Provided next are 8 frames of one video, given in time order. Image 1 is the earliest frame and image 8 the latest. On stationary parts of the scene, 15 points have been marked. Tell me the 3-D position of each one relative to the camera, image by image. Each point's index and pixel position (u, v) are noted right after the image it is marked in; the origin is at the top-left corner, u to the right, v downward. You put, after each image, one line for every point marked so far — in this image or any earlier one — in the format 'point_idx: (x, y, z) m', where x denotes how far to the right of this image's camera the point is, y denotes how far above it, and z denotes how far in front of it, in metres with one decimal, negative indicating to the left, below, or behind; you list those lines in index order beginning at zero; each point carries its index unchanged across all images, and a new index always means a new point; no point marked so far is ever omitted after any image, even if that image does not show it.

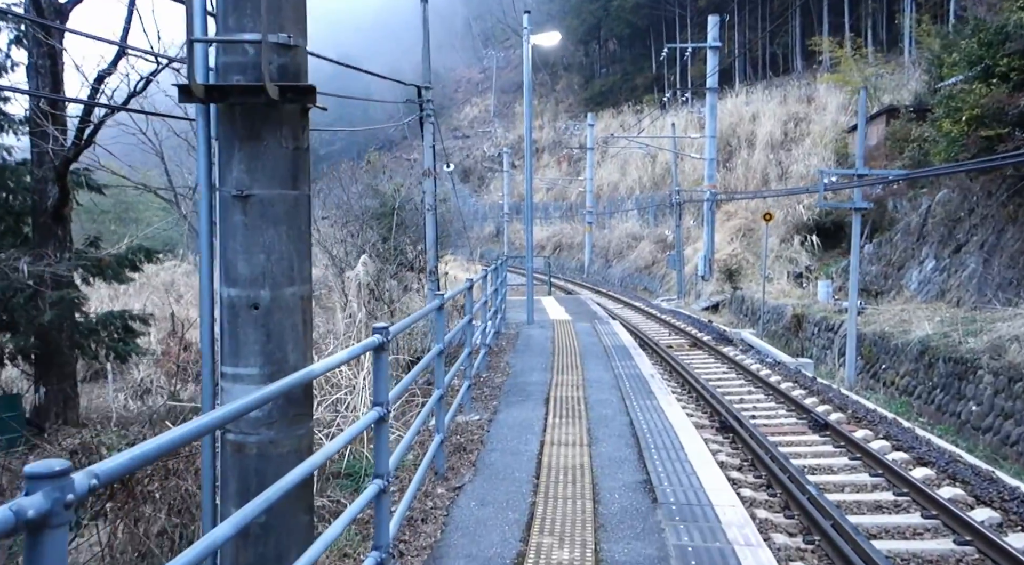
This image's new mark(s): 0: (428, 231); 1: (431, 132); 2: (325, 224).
0: (-0.9, +0.6, +9.3) m
1: (-0.9, +1.6, +9.3) m
2: (-3.7, +1.2, +17.0) m
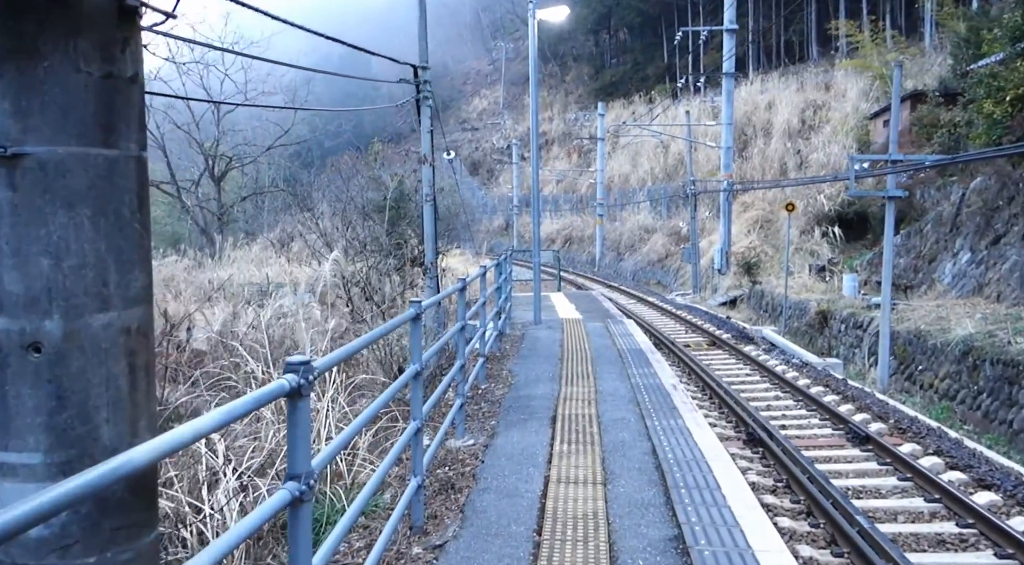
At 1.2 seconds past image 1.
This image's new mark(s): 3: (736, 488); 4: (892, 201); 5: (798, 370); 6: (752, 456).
0: (-0.9, +0.6, +8.6) m
1: (-0.8, +1.7, +8.5) m
2: (-3.6, +1.3, +16.3) m
3: (+1.0, -0.9, +3.8) m
4: (+4.6, +1.0, +10.3) m
5: (+3.2, -1.0, +9.6) m
6: (+1.8, -1.3, +6.3) m
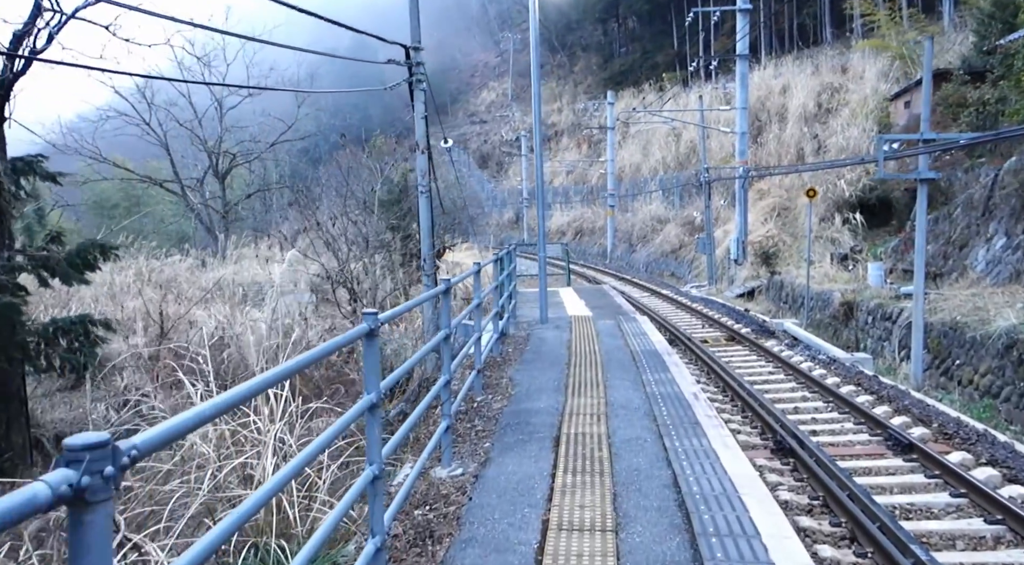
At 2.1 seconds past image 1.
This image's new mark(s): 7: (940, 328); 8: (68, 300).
0: (-0.8, +0.6, +8.0) m
1: (-0.8, +1.7, +7.9) m
2: (-3.5, +1.3, +15.8) m
3: (+1.0, -0.9, +3.2) m
4: (+4.6, +1.1, +9.7) m
5: (+3.3, -0.9, +8.9) m
6: (+1.8, -1.2, +5.7) m
7: (+4.7, -0.5, +9.5) m
8: (-6.4, -0.3, +12.4) m
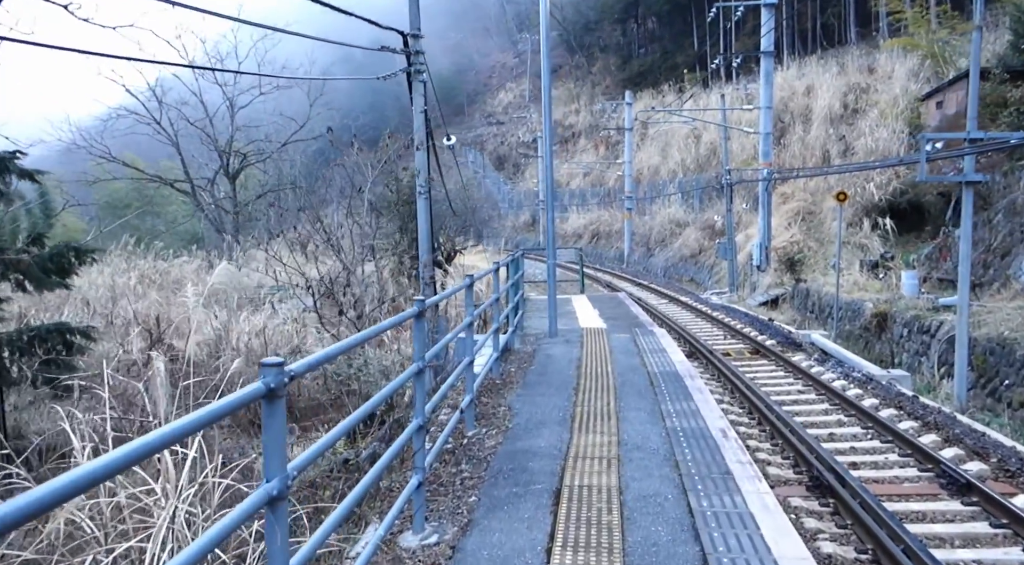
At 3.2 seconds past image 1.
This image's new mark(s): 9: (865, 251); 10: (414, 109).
0: (-0.8, +0.5, +7.3) m
1: (-0.8, +1.6, +7.3) m
2: (-3.2, +1.2, +15.2) m
3: (+0.9, -1.0, +2.5) m
4: (+4.7, +1.0, +8.9) m
5: (+3.3, -1.0, +8.2) m
6: (+1.8, -1.3, +4.9) m
7: (+4.8, -0.6, +8.7) m
8: (-6.3, -0.3, +11.9) m
9: (+6.3, +0.6, +15.2) m
10: (-0.8, +1.5, +7.3) m
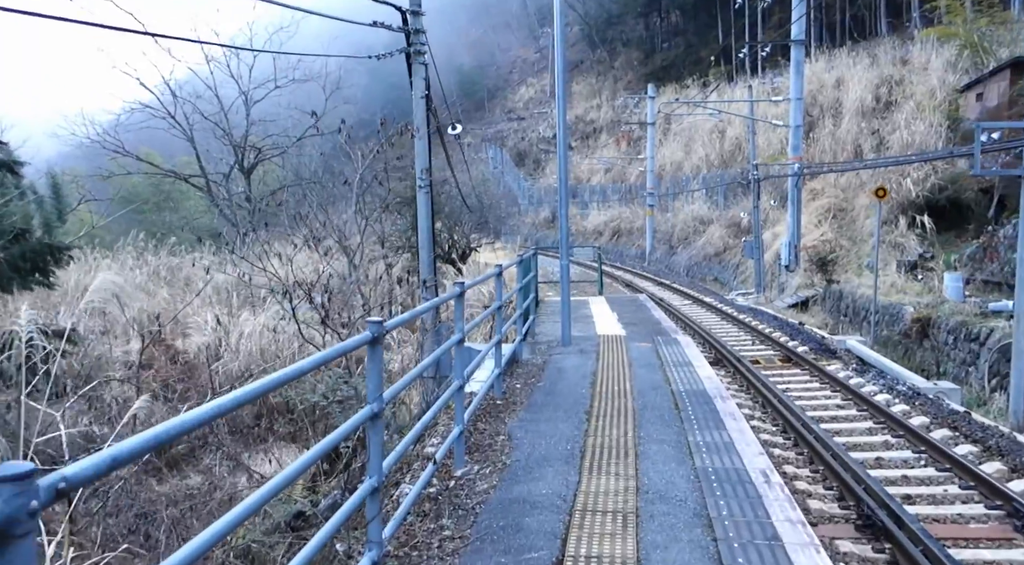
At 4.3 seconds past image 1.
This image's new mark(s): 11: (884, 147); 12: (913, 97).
0: (-0.7, +0.5, +6.7) m
1: (-0.7, +1.6, +6.6) m
2: (-3.0, +1.3, +14.5) m
3: (+0.9, -1.0, +1.8) m
4: (+4.8, +1.0, +8.1) m
5: (+3.4, -1.0, +7.4) m
6: (+1.8, -1.4, +4.2) m
7: (+4.9, -0.7, +7.9) m
8: (-6.1, -0.3, +11.4) m
9: (+6.5, +0.5, +14.3) m
10: (-0.8, +1.5, +6.6) m
11: (+8.4, +3.1, +19.3) m
12: (+9.2, +4.3, +19.7) m
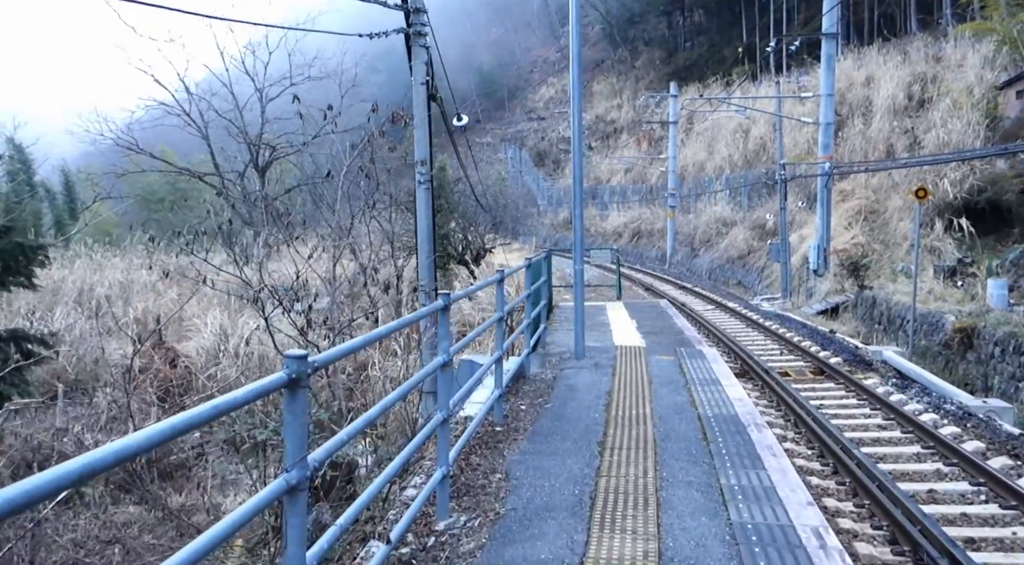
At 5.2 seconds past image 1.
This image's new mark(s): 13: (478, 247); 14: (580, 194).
0: (-0.6, +0.5, +6.1) m
1: (-0.6, +1.5, +6.0) m
2: (-2.7, +1.2, +14.0) m
3: (+0.8, -1.1, +1.2) m
4: (+4.9, +0.9, +7.4) m
5: (+3.5, -1.1, +6.7) m
6: (+1.8, -1.4, +3.6) m
7: (+5.0, -0.8, +7.2) m
8: (-5.9, -0.3, +10.9) m
9: (+6.8, +0.4, +13.6) m
10: (-0.7, +1.4, +6.0) m
11: (+8.7, +2.9, +18.5) m
12: (+9.6, +4.1, +18.9) m
13: (-0.7, +0.7, +17.5) m
14: (+0.7, +0.9, +8.6) m
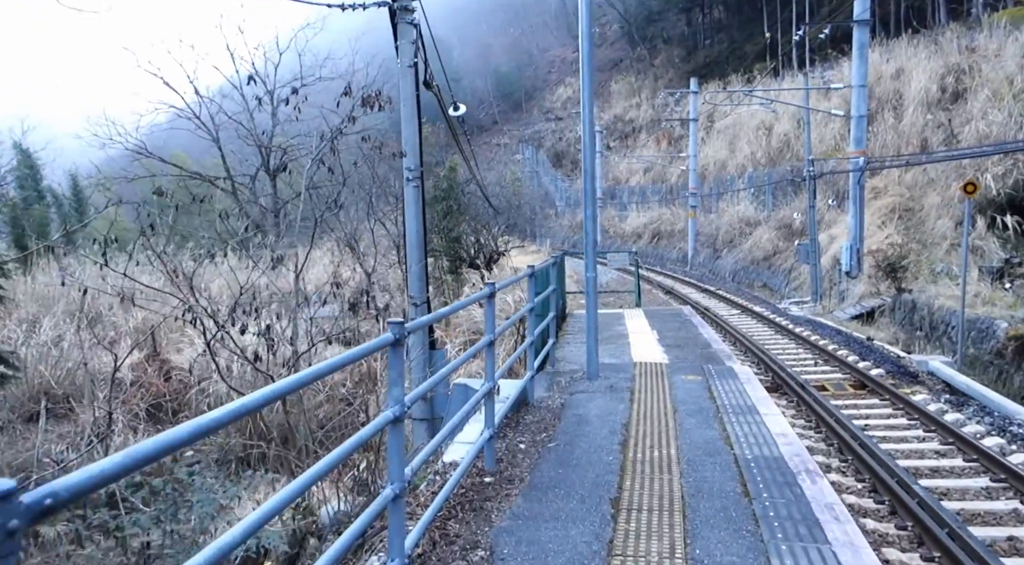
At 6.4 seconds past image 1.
0: (-0.6, +0.4, +5.3) m
1: (-0.6, +1.5, +5.3) m
2: (-2.5, +1.1, +13.3) m
3: (+0.7, -1.1, +0.4) m
4: (+5.0, +0.9, +6.5) m
5: (+3.5, -1.1, +5.9) m
6: (+1.8, -1.5, +2.8) m
7: (+5.1, -0.8, +6.3) m
8: (-5.8, -0.4, +10.3) m
9: (+6.9, +0.4, +12.6) m
10: (-0.7, +1.4, +5.3) m
11: (+9.0, +2.9, +17.5) m
12: (+9.9, +4.1, +17.9) m
13: (-0.4, +0.6, +16.7) m
14: (+0.8, +0.8, +7.8) m
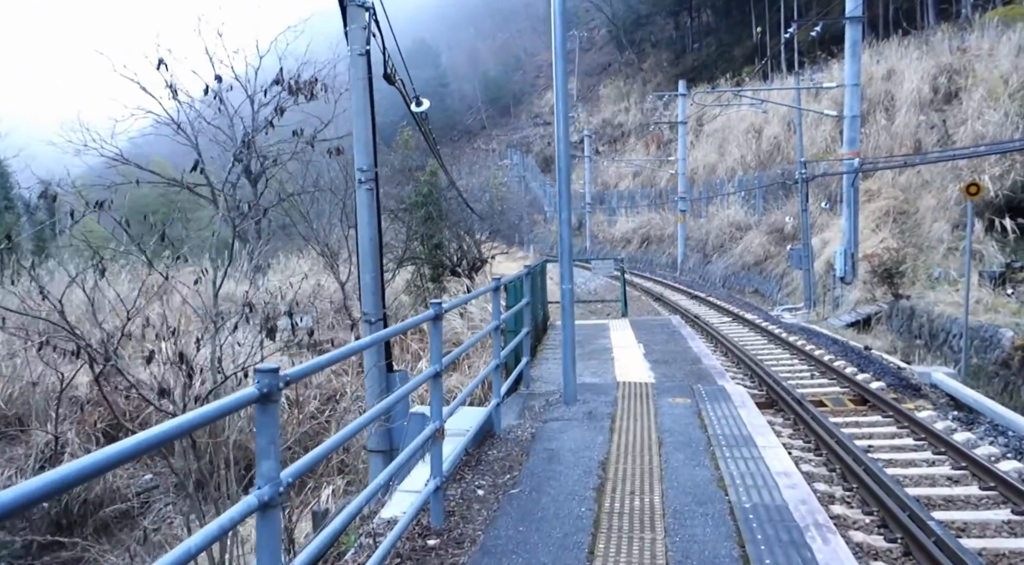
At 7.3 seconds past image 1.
0: (-0.8, +0.3, +4.8) m
1: (-0.8, +1.4, +4.7) m
2: (-2.8, +1.0, +12.7) m
3: (+0.6, -1.2, -0.2) m
4: (+4.8, +0.8, +6.0) m
5: (+3.4, -1.2, +5.4) m
6: (+1.6, -1.5, +2.2) m
7: (+4.9, -0.8, +5.8) m
8: (-6.0, -0.5, +9.7) m
9: (+6.7, +0.3, +12.2) m
10: (-0.9, +1.3, +4.7) m
11: (+8.7, +2.8, +17.1) m
12: (+9.6, +4.0, +17.5) m
13: (-0.7, +0.5, +16.2) m
14: (+0.5, +0.7, +7.3) m
